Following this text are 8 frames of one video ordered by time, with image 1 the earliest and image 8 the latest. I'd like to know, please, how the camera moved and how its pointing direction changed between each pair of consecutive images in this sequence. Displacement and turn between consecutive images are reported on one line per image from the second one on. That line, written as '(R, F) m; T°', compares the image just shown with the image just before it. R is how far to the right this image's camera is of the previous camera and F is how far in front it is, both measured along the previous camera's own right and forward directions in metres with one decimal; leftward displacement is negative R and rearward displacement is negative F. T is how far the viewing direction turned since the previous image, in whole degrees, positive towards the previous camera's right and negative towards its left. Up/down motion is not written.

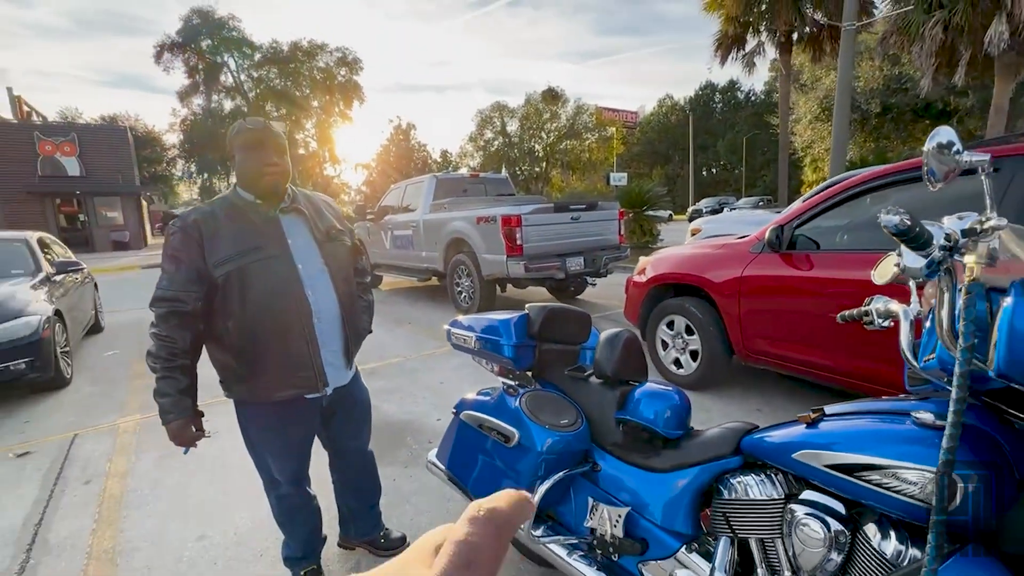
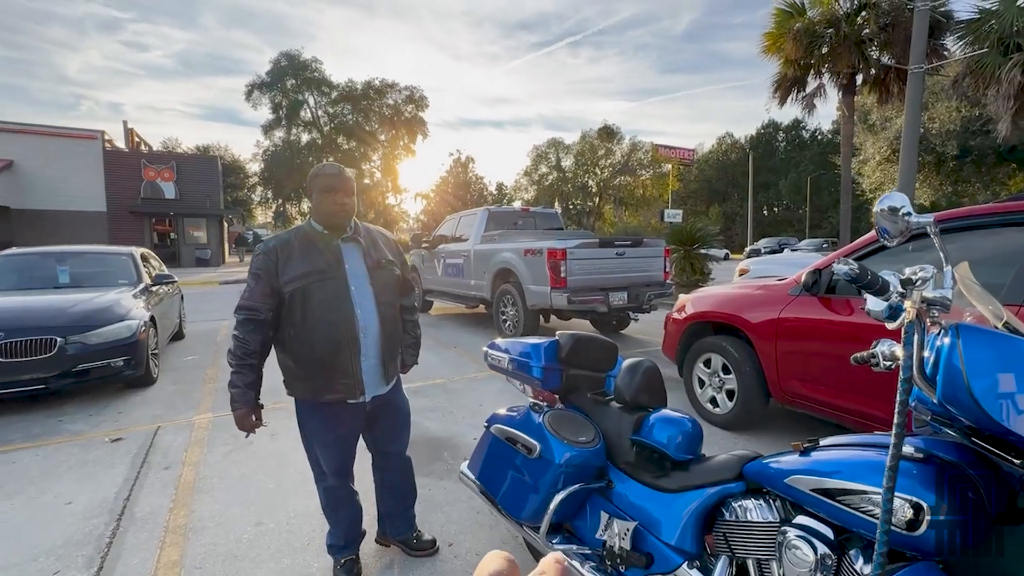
(+0.1, -0.2) m; -6°
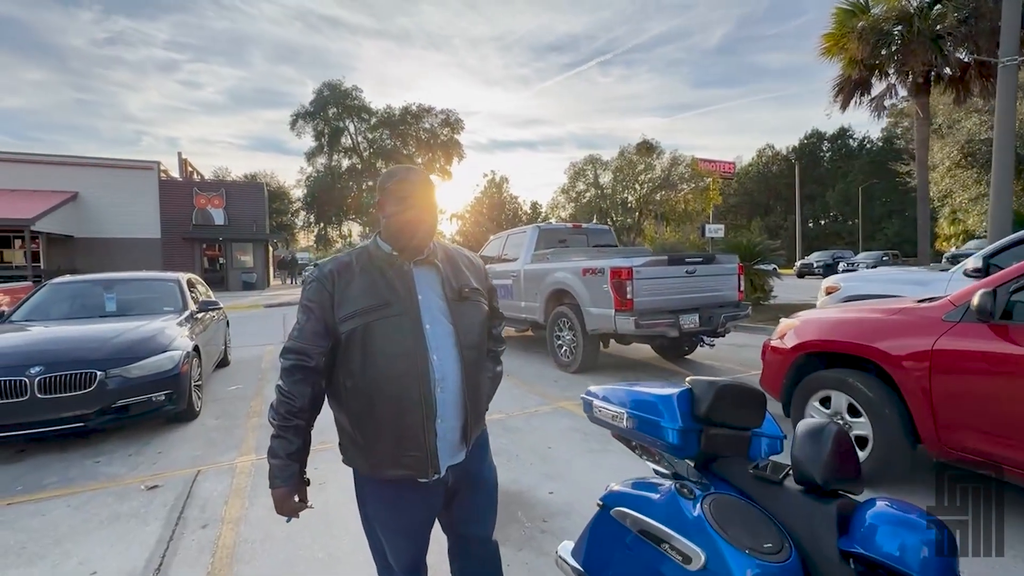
(-0.3, +0.5) m; -4°
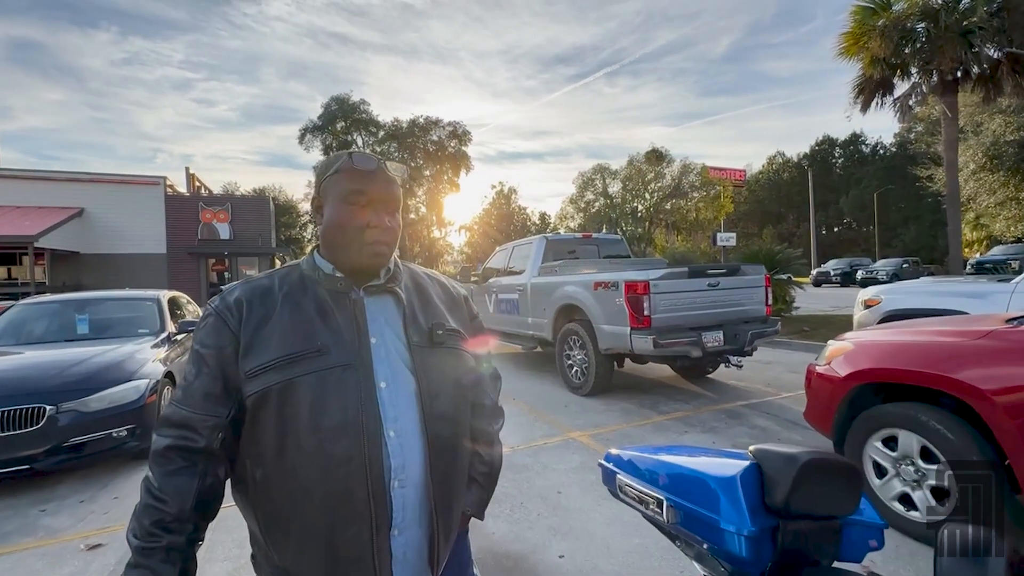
(+0.1, +0.5) m; -1°
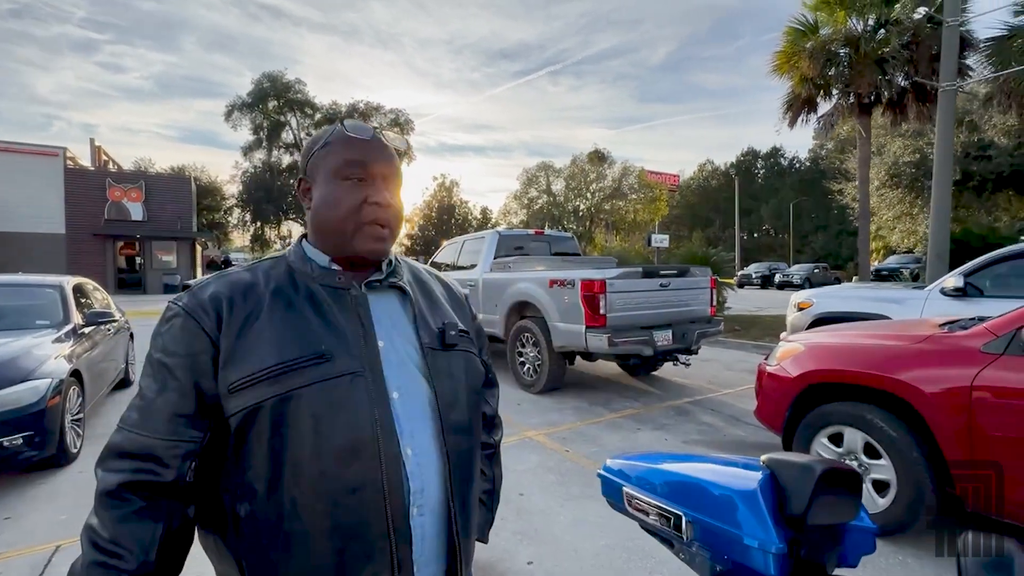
(-0.2, +0.1) m; +7°
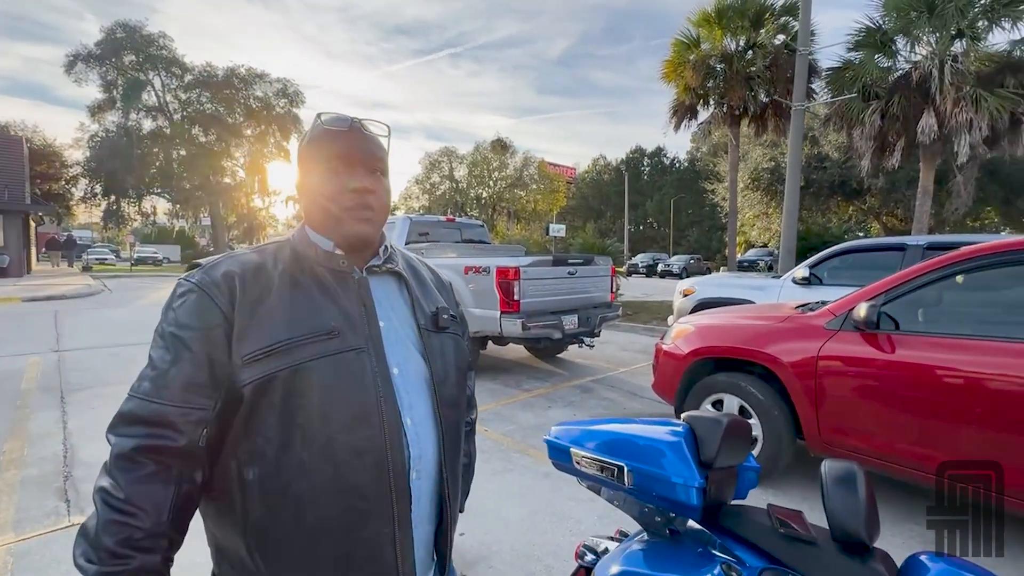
(-0.2, -0.1) m; +12°
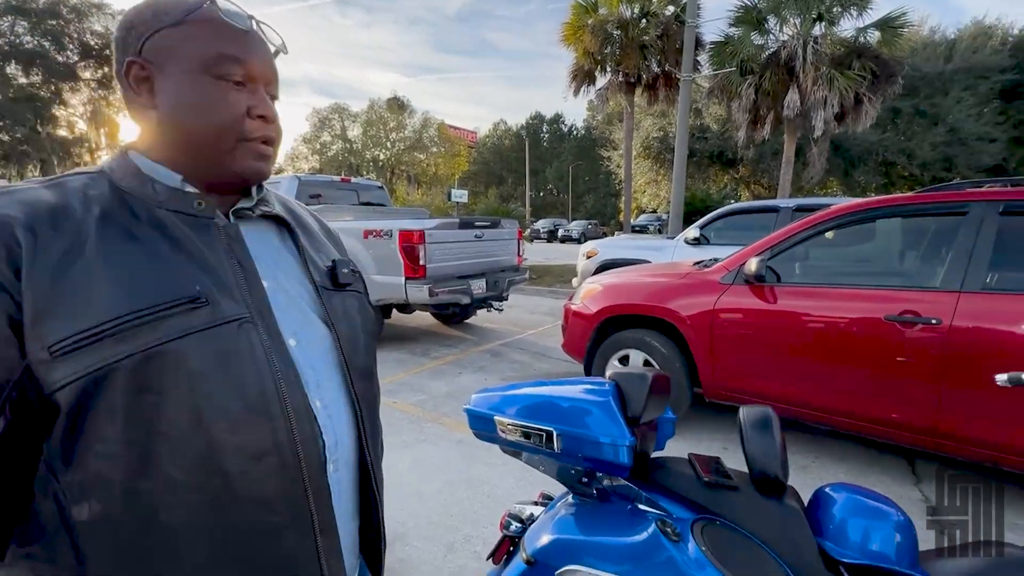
(0.0, +0.2) m; +12°
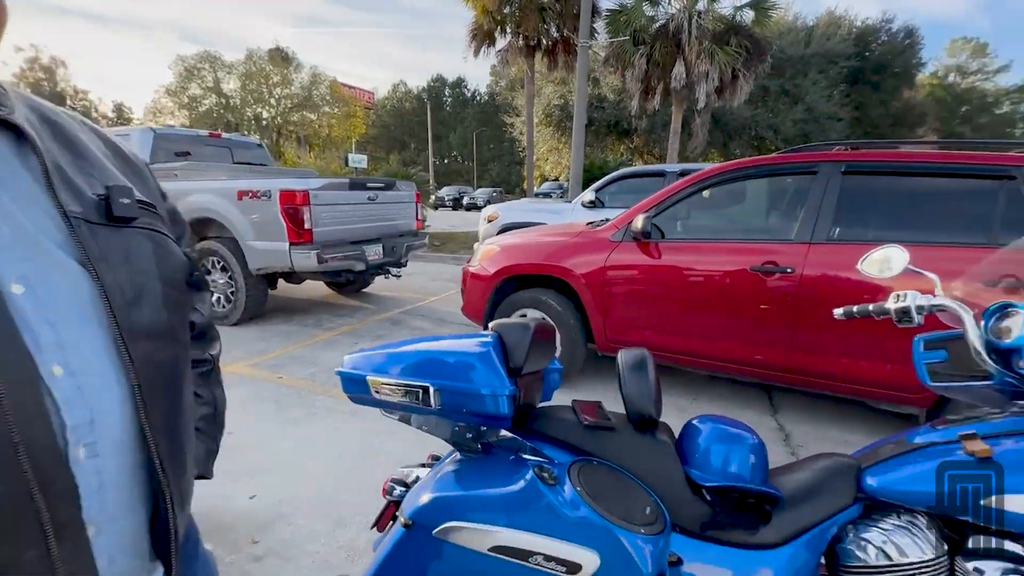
(+0.1, +0.1) m; +11°
